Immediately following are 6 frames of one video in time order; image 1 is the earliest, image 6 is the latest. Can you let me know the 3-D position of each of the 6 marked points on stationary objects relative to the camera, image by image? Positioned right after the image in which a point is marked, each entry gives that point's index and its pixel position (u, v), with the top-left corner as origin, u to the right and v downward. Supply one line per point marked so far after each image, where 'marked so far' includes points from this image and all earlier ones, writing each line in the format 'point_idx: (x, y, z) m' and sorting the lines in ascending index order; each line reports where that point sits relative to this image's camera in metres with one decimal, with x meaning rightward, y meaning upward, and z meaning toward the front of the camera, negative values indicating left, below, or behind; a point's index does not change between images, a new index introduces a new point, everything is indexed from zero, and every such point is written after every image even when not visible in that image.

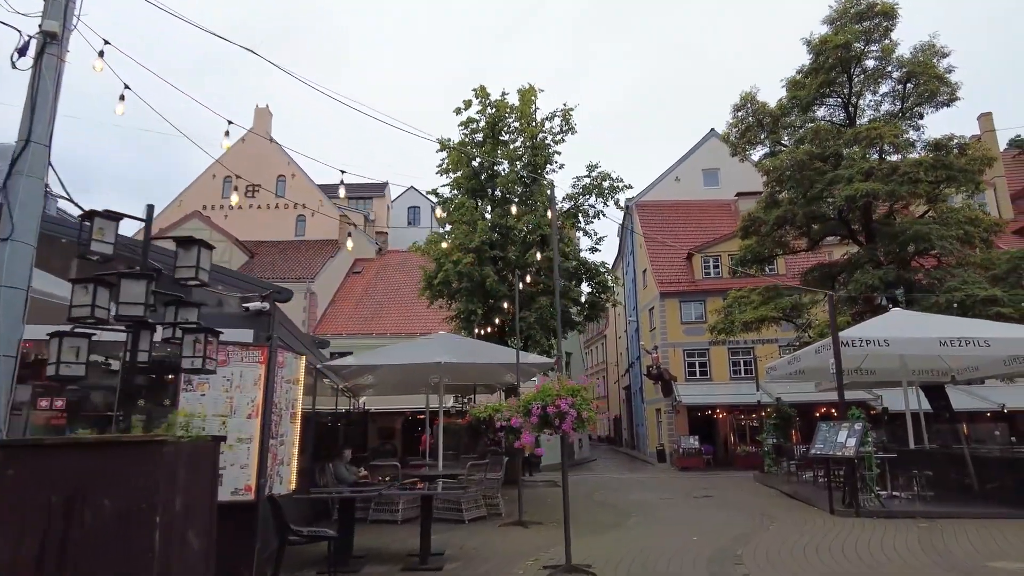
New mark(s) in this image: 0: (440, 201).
0: (-2.0, +2.5, +18.7) m
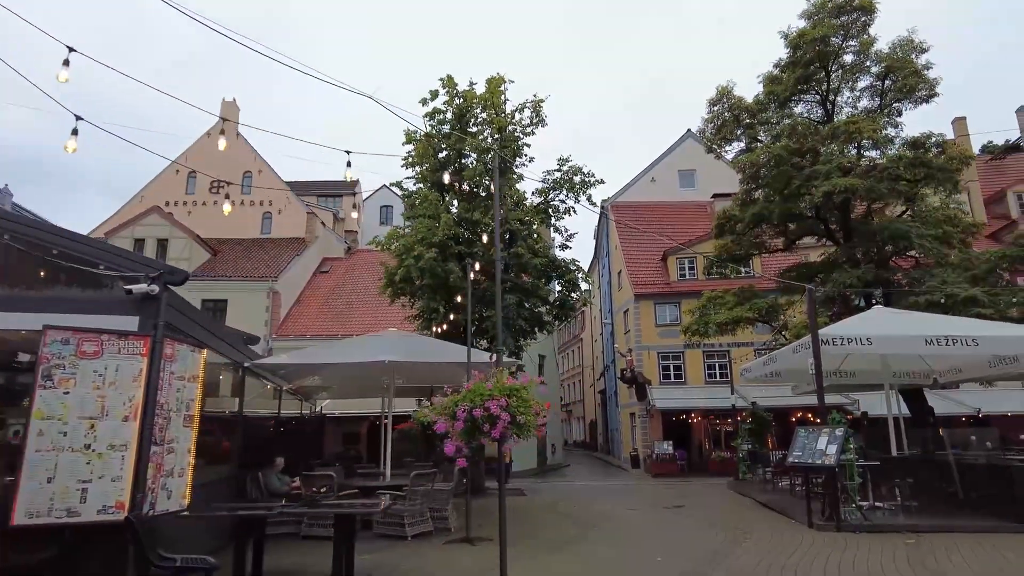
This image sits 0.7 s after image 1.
0: (-2.9, +2.5, +17.8) m
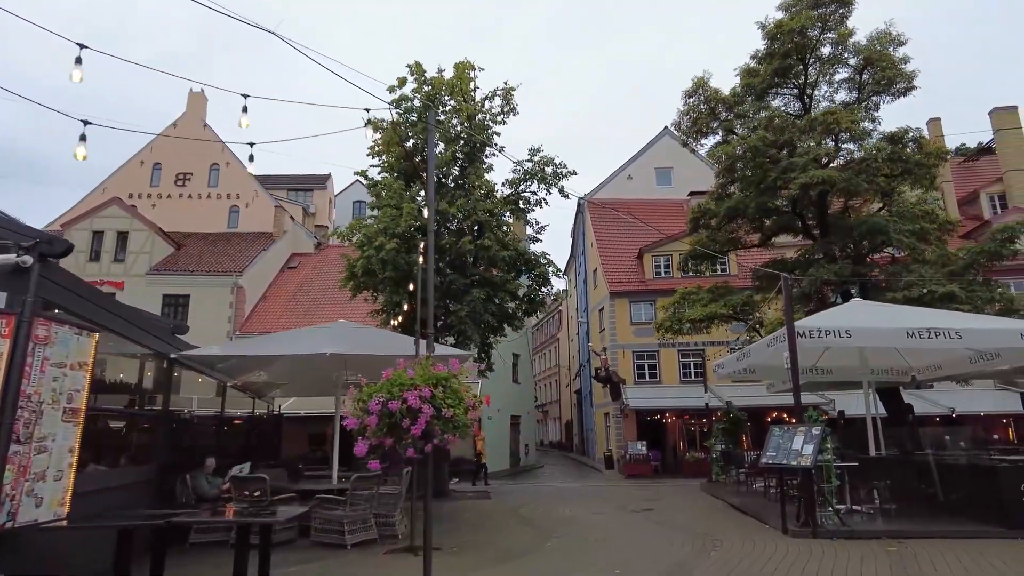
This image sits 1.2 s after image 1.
0: (-3.7, +2.7, +17.1) m
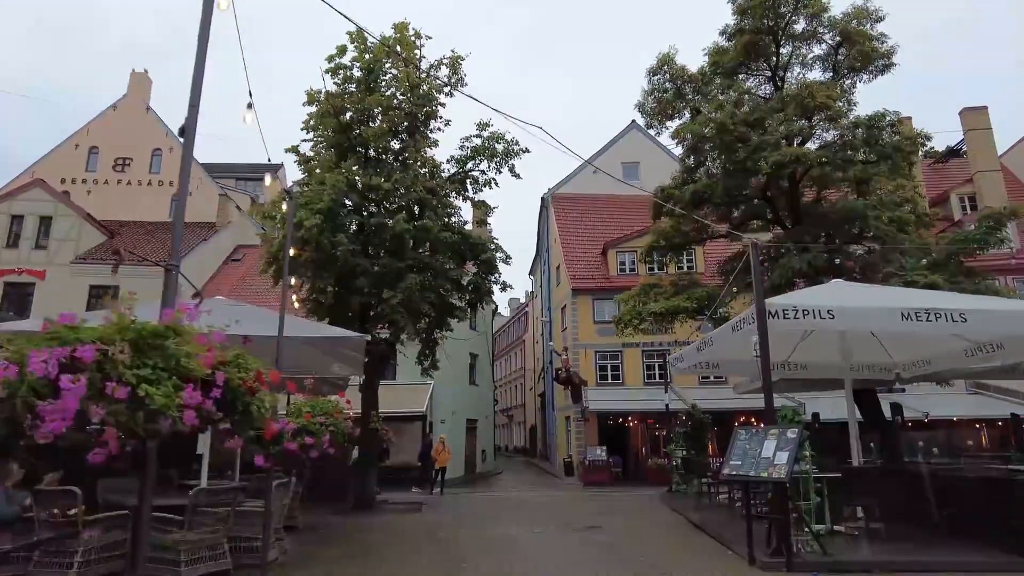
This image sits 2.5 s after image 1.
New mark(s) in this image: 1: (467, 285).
0: (-4.9, +3.0, +15.3) m
1: (-1.0, +0.1, +14.3) m
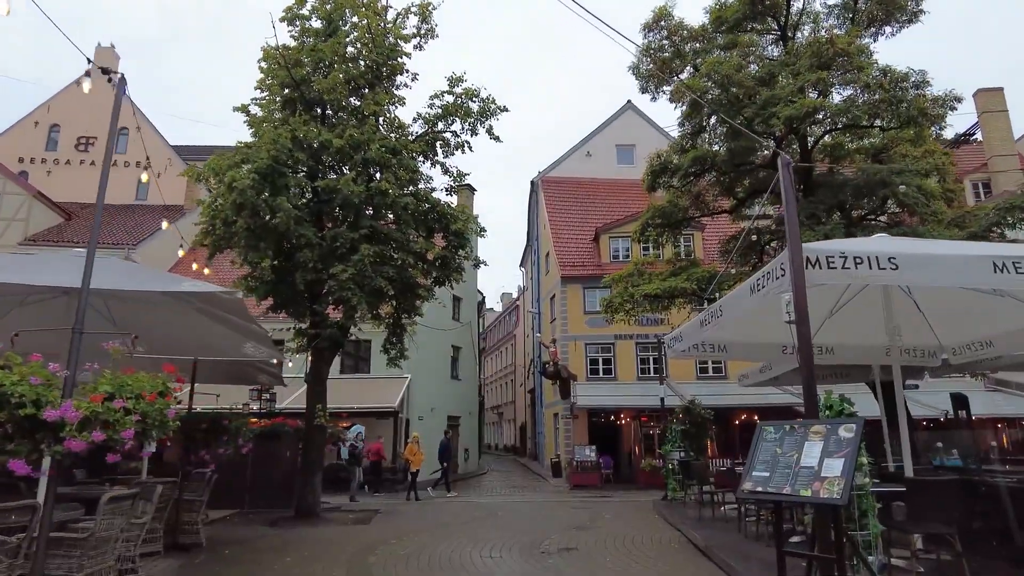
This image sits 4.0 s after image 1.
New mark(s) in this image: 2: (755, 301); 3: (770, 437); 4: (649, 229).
0: (-5.4, +3.5, +13.5) m
1: (-1.5, +0.5, +12.5) m
2: (+2.2, -0.2, +6.1) m
3: (+1.7, -1.0, +4.4) m
4: (+3.3, +1.4, +15.7) m
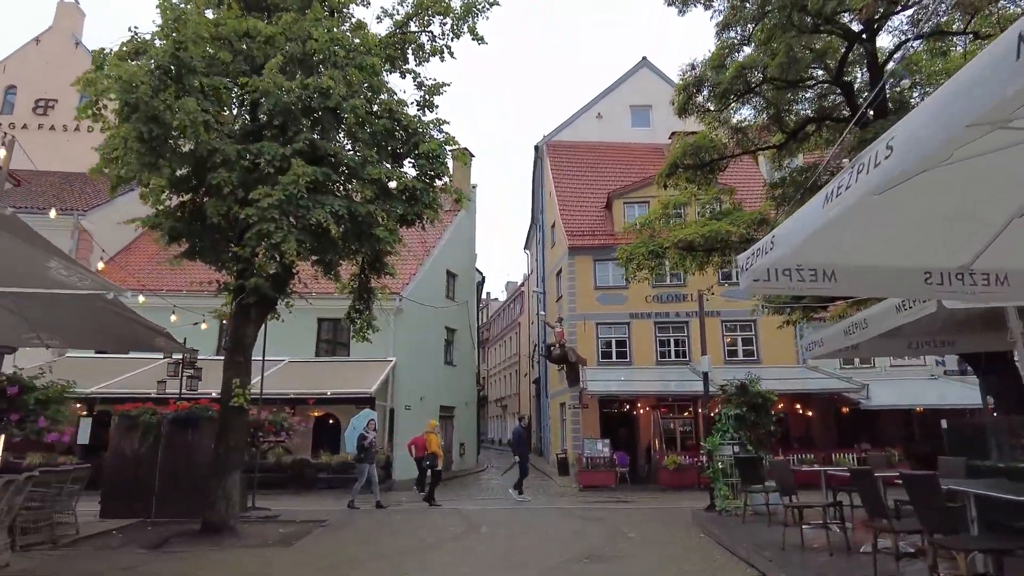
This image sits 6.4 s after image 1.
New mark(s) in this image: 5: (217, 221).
0: (-5.5, +4.3, +10.6) m
1: (-1.6, +1.4, +9.6) m
2: (+2.0, +0.6, +3.1) m
3: (+1.5, -0.2, +1.5) m
4: (+3.2, +2.3, +12.7) m
5: (-3.8, +0.9, +8.5) m
